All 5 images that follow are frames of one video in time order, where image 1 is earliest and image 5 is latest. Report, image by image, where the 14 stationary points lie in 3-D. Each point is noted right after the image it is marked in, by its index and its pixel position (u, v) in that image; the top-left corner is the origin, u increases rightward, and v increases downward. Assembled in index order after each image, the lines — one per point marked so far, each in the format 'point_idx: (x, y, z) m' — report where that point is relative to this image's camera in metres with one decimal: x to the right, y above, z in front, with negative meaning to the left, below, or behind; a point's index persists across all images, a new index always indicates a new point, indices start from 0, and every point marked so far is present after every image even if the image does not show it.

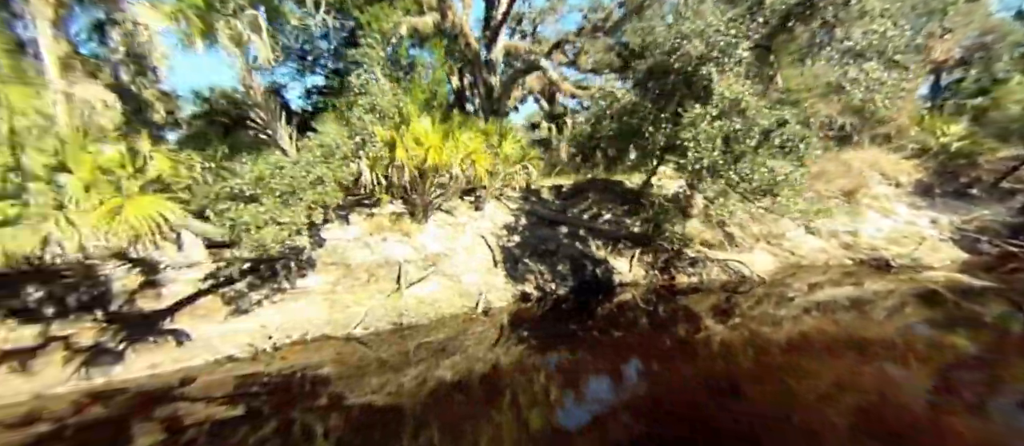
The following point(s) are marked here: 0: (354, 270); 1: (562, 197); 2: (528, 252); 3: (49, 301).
0: (-2.4, -0.7, +6.3) m
1: (+1.2, +0.6, +9.5) m
2: (+0.3, -0.5, +7.7) m
3: (-6.1, -1.0, +5.3) m
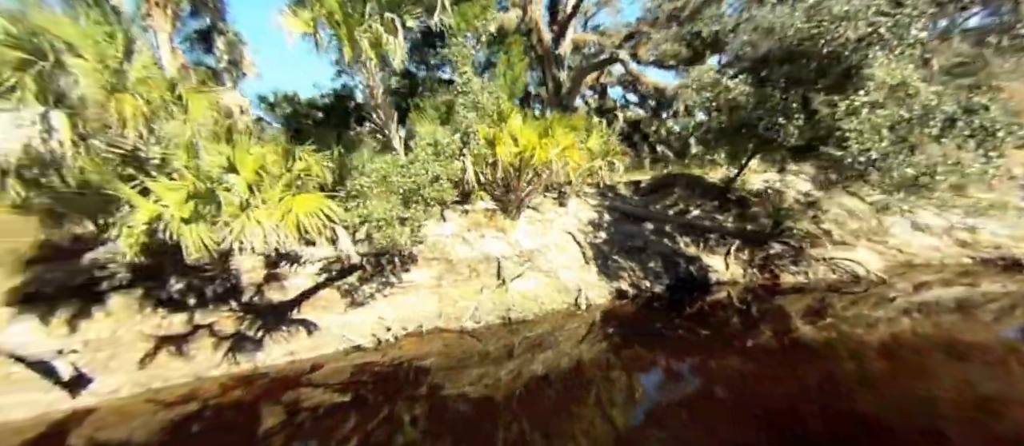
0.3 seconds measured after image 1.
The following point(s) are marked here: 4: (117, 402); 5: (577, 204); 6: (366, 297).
0: (-0.9, -0.7, +6.4) m
1: (+3.0, +0.7, +9.3) m
2: (+2.0, -0.5, +7.6) m
3: (-4.6, -1.0, +5.8) m
4: (-4.3, -1.9, +4.5) m
5: (+1.3, +0.4, +8.3) m
6: (-2.2, -1.1, +6.0) m
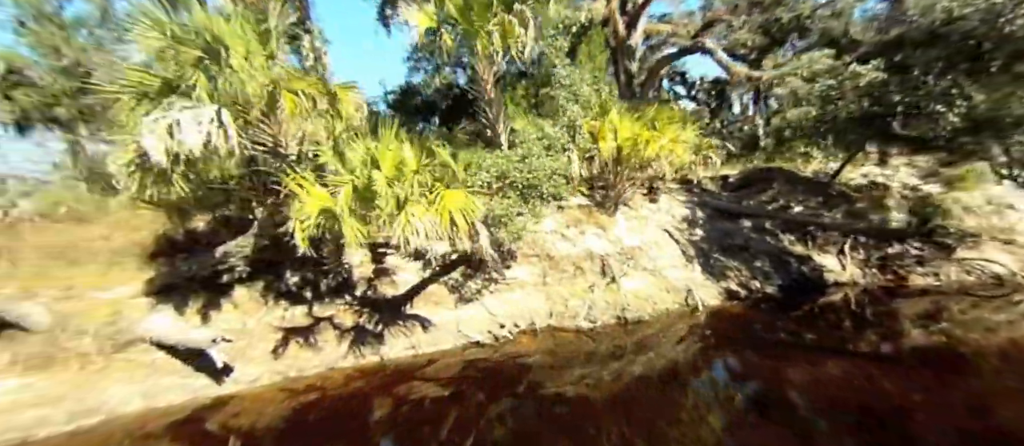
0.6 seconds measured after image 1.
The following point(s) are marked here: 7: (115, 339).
0: (+0.7, -0.6, +6.3) m
1: (+4.8, +0.8, +8.9) m
2: (+3.6, -0.4, +7.3) m
3: (-3.0, -0.9, +6.0) m
4: (-2.9, -1.9, +4.6) m
5: (+3.1, +0.5, +8.0) m
6: (-0.6, -1.0, +6.0) m
7: (-4.8, -1.4, +4.9) m
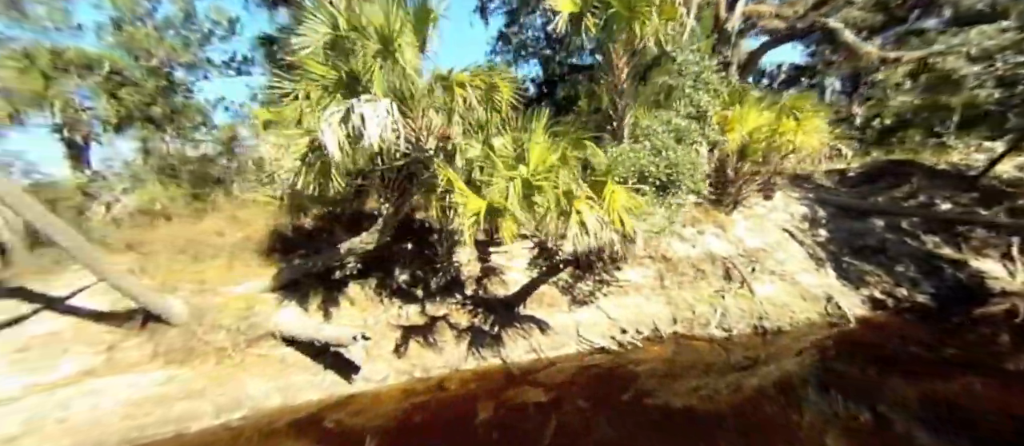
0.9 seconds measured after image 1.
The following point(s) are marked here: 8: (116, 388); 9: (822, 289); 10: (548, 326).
0: (+2.4, -0.6, +5.9) m
1: (+6.7, +0.8, +8.0) m
2: (+5.4, -0.4, +6.5) m
3: (-1.4, -0.9, +5.9) m
4: (-1.4, -1.9, +4.6) m
5: (+4.9, +0.5, +7.3) m
6: (+1.1, -1.0, +5.7) m
7: (-3.2, -1.3, +5.0) m
8: (-4.1, -1.7, +4.3) m
9: (+4.3, -0.9, +5.7) m
10: (+0.5, -1.3, +5.3) m
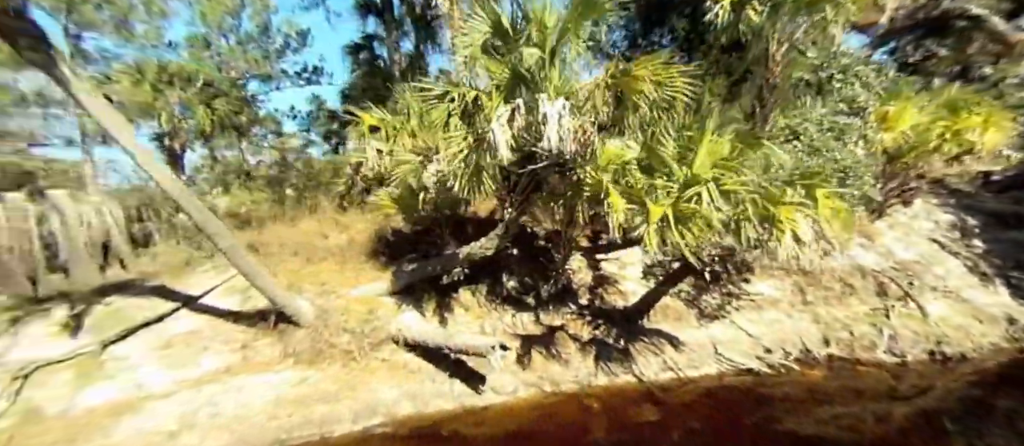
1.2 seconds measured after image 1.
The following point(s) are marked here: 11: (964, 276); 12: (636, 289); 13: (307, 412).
0: (+4.0, -0.7, +5.3) m
1: (+8.5, +0.6, +7.1) m
2: (+7.0, -0.6, +5.7) m
3: (+0.2, -0.9, +5.7) m
4: (+0.1, -1.9, +4.3) m
5: (+6.6, +0.3, +6.5) m
6: (+2.6, -1.1, +5.2) m
7: (-1.7, -1.4, +4.9) m
8: (-2.7, -1.7, +4.3) m
9: (+5.9, -1.1, +5.0) m
10: (+2.0, -1.4, +4.9) m
11: (+6.0, -0.7, +5.4) m
12: (+1.7, -0.9, +5.6) m
13: (-2.0, -1.9, +4.0) m
